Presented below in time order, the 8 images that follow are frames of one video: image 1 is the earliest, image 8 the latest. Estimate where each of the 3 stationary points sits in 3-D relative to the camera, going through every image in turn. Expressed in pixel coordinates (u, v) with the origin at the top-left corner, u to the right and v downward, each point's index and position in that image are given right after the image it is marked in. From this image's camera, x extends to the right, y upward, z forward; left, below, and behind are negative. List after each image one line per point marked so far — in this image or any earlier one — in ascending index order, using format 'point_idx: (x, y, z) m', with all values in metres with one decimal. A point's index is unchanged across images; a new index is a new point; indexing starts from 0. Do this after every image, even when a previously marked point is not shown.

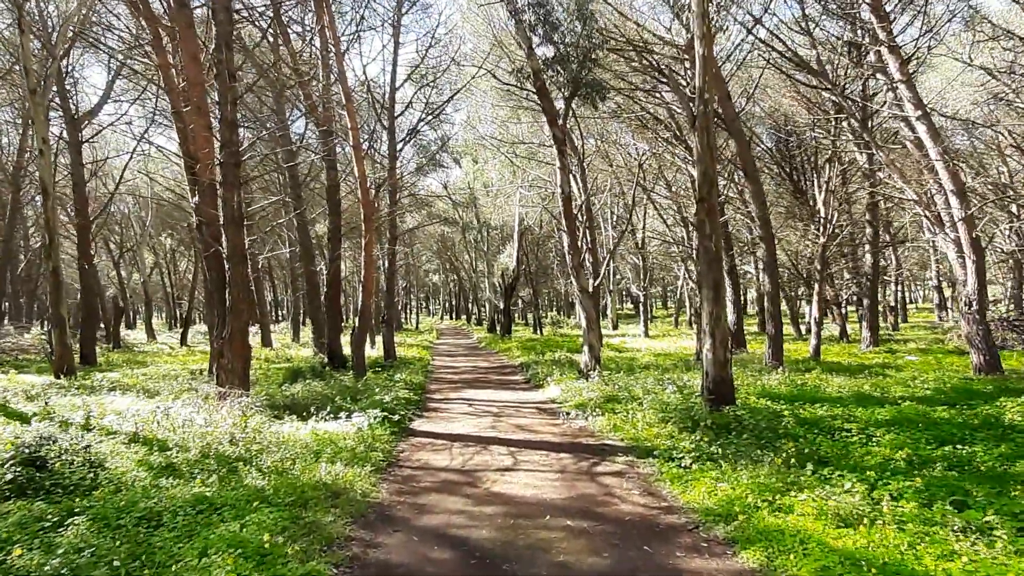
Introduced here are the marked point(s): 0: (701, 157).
0: (+2.7, +1.8, +8.5) m
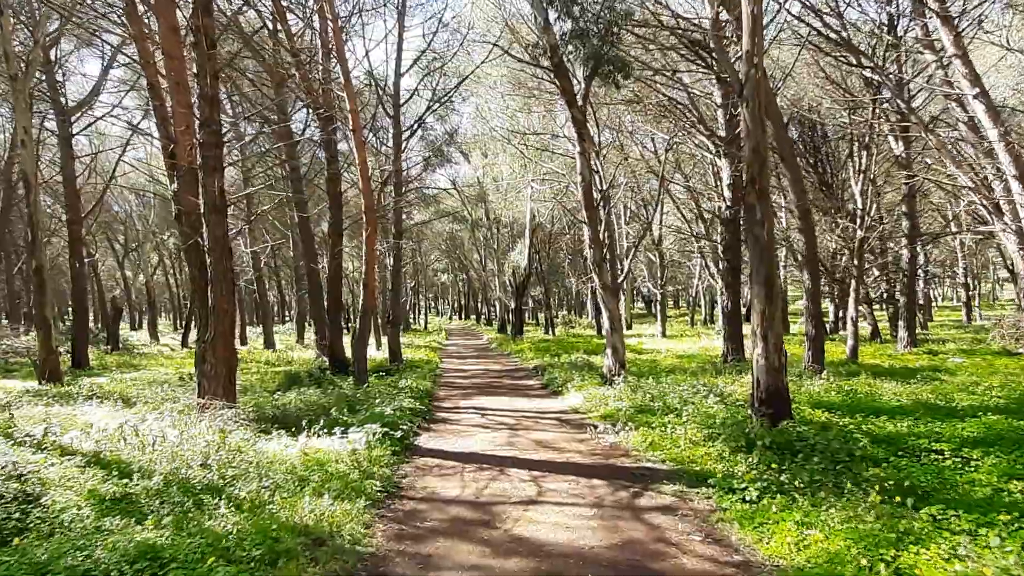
0: (+2.9, +1.9, +7.3) m
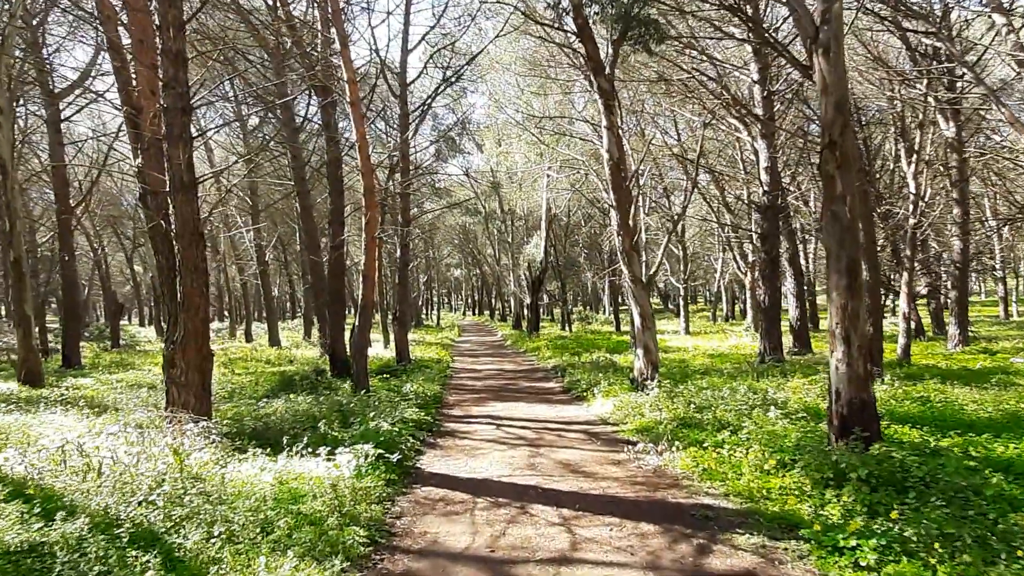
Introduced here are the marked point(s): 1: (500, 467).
0: (+3.1, +2.0, +5.9) m
1: (-0.1, -1.9, +6.4) m
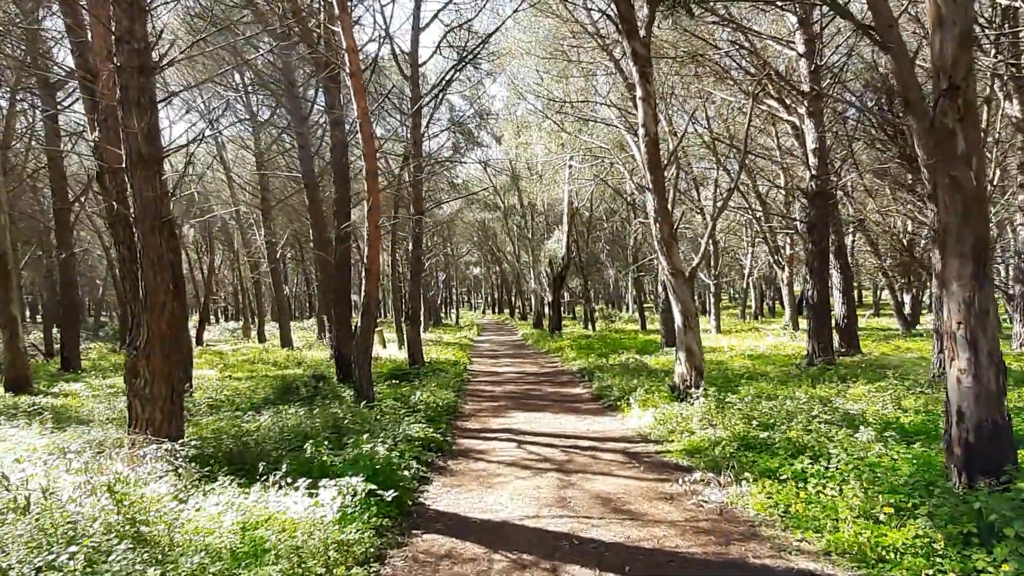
0: (+3.3, +2.1, +4.6) m
1: (+0.1, -1.9, +5.2) m
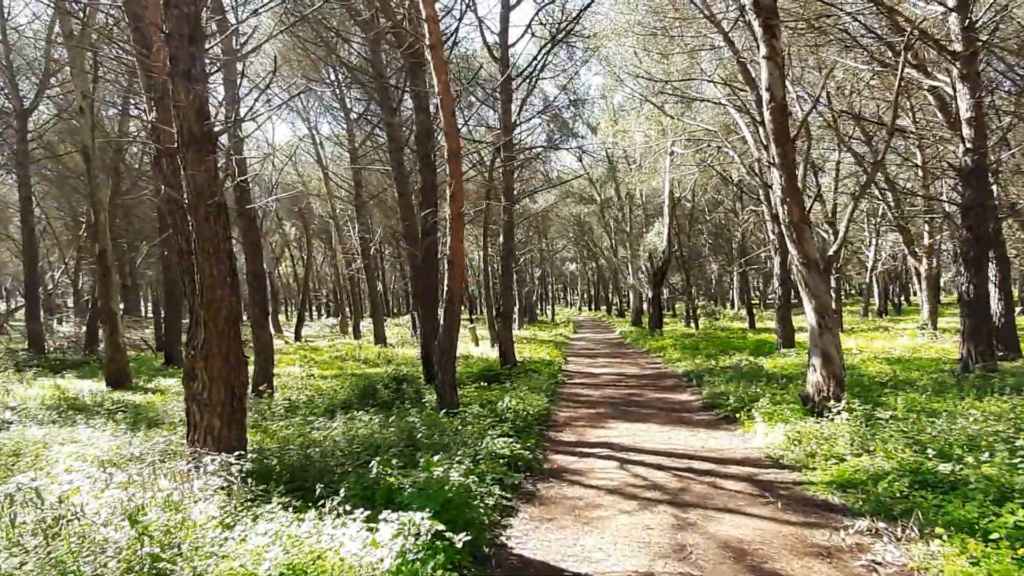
0: (+3.9, +2.2, +2.9) m
1: (+0.8, -1.8, +4.1) m
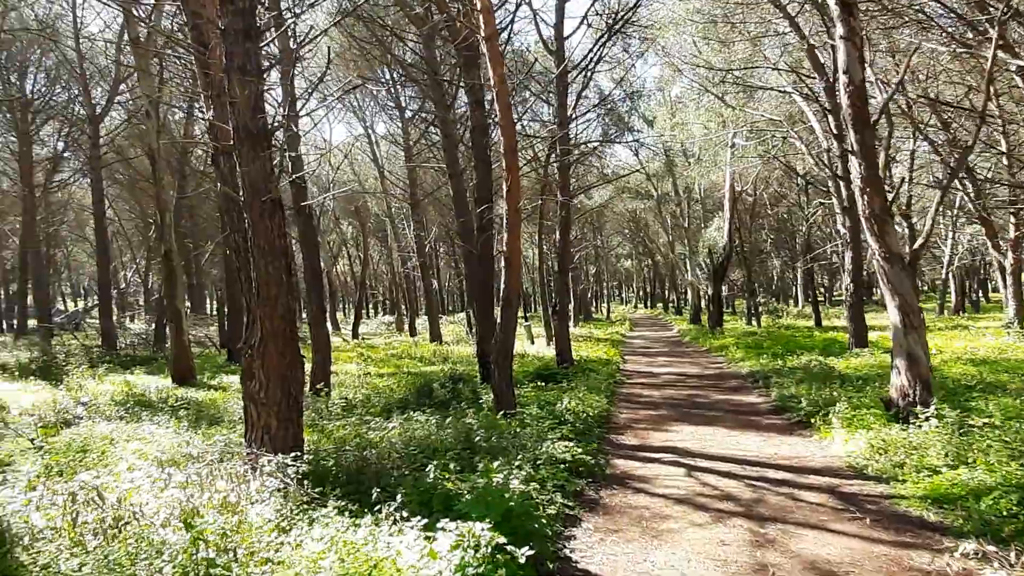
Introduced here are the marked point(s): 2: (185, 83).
0: (+4.1, +2.2, +2.3) m
1: (+1.2, -1.8, +3.8) m
2: (-4.9, +3.1, +9.1) m
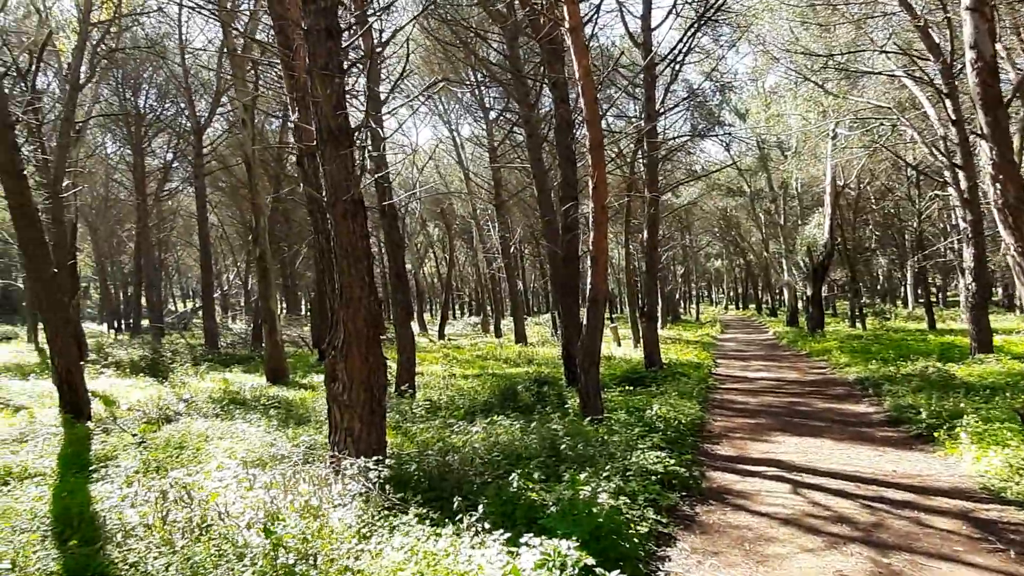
0: (+4.4, +2.2, +1.5) m
1: (+1.7, -1.7, +3.3) m
2: (-3.7, +3.1, +9.4) m
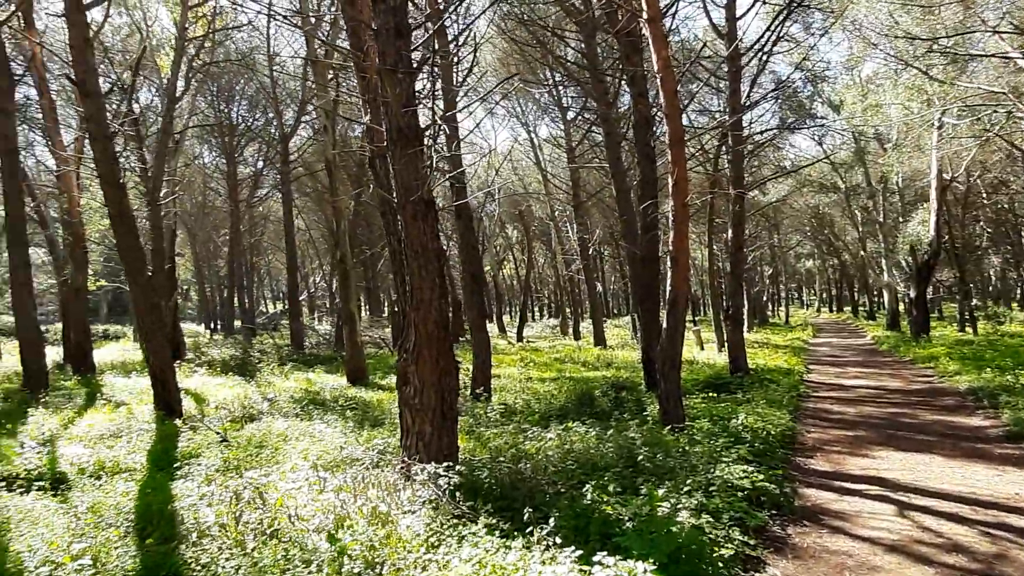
0: (+4.5, +2.2, +0.7) m
1: (+2.1, -1.8, +2.9) m
2: (-2.5, +3.0, +9.7) m
